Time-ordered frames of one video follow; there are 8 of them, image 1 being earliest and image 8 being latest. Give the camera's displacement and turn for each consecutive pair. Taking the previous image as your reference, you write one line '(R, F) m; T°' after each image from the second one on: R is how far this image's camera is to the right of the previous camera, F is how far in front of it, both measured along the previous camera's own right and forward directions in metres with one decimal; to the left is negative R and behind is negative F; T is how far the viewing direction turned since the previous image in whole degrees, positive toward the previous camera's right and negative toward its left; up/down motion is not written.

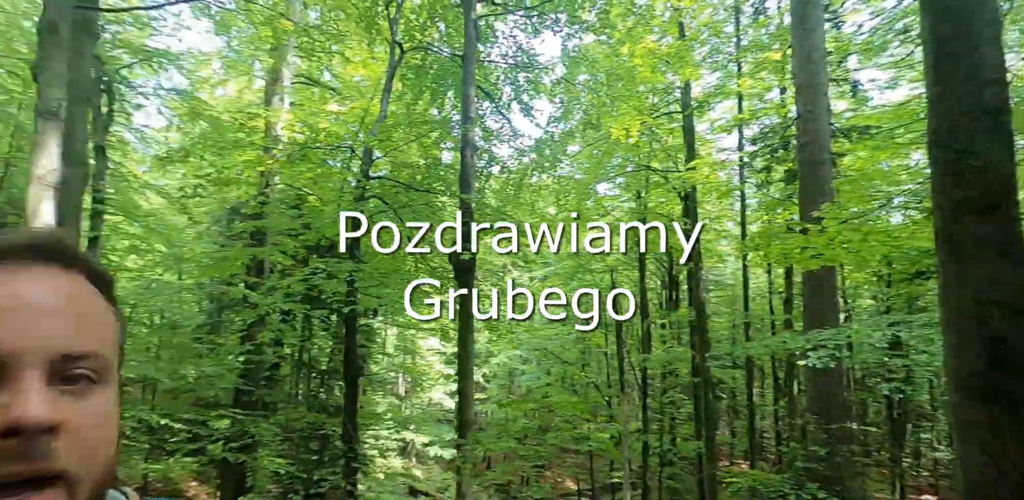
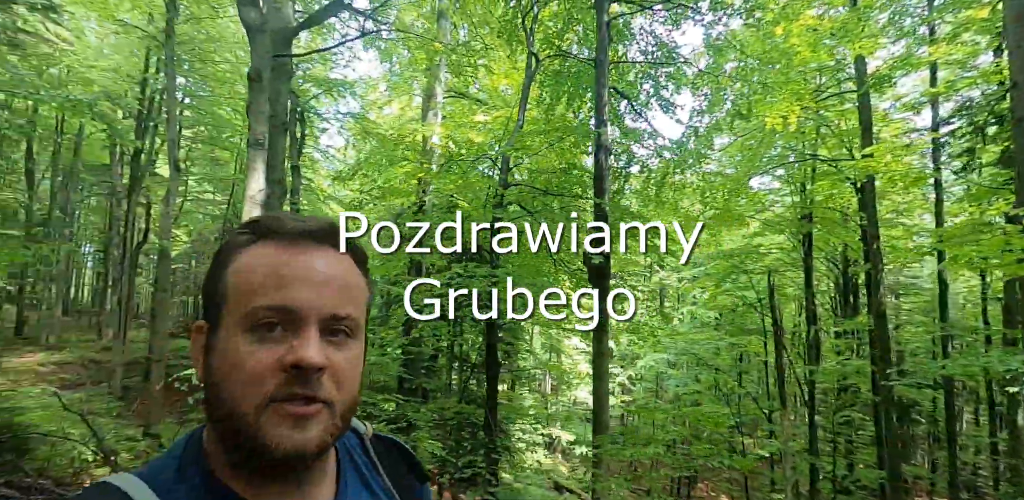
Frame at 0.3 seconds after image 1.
(+0.1, 0.0) m; -16°
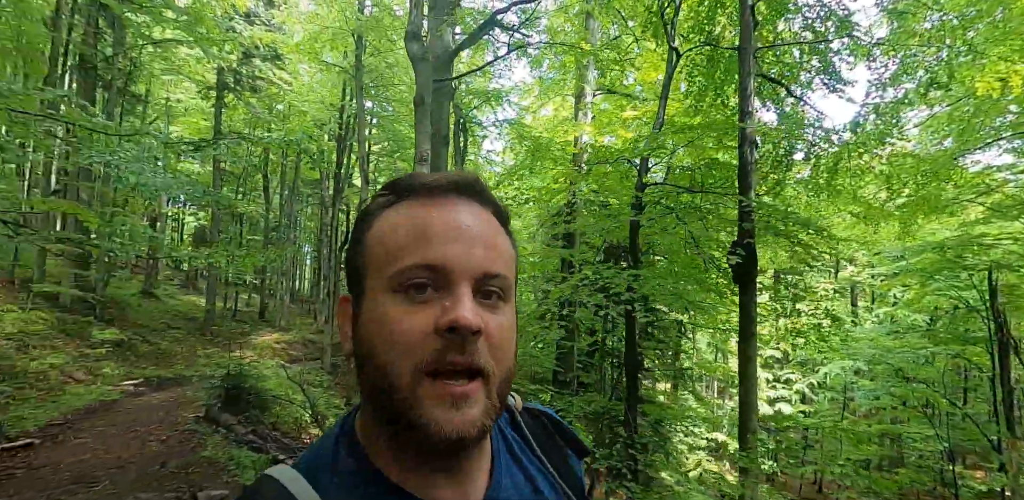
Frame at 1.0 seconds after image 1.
(+0.2, -0.1) m; -18°
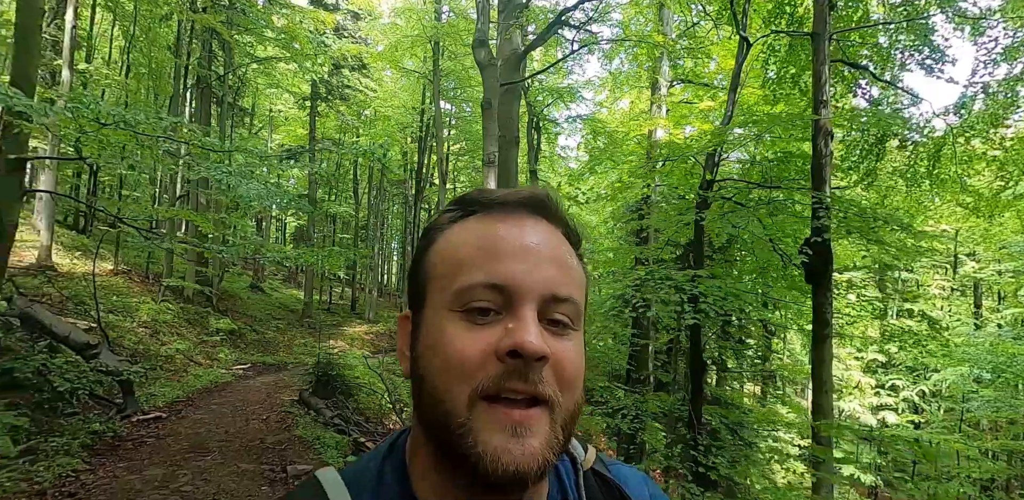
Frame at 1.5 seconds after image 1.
(+0.2, -0.1) m; -9°
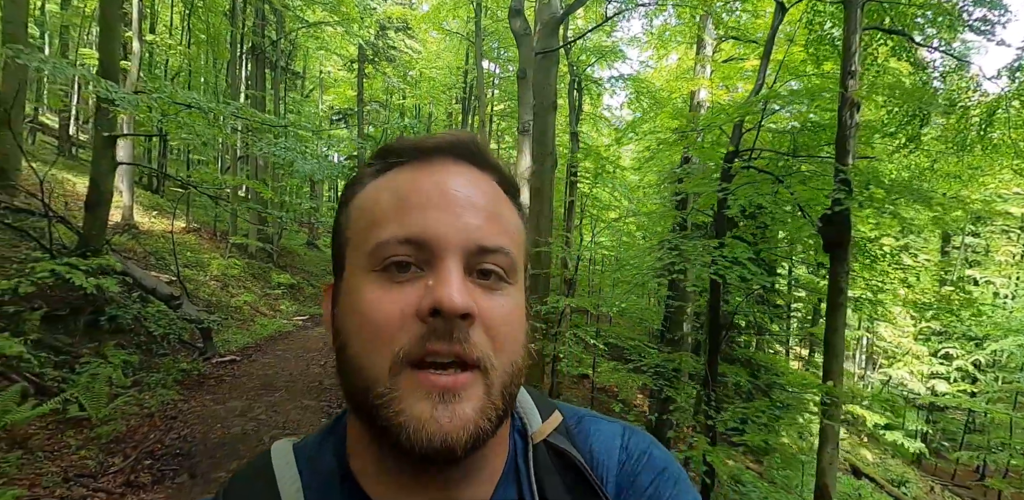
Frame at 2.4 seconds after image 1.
(+0.2, -0.3) m; -5°
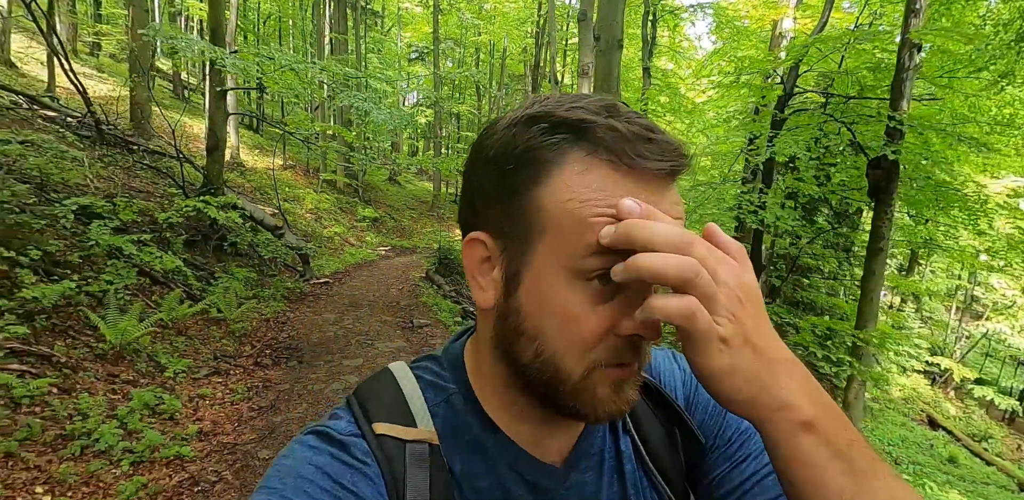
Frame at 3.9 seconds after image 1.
(+0.3, -0.4) m; -9°
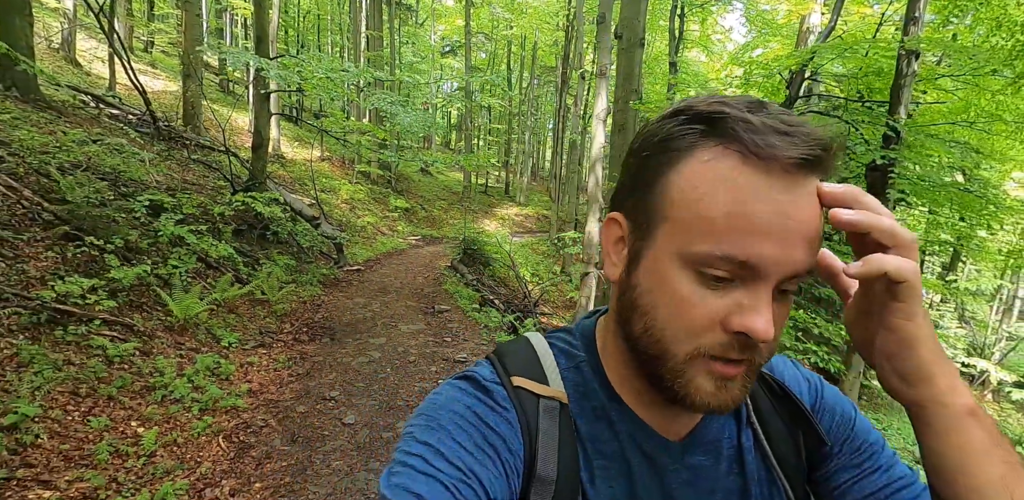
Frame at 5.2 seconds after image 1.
(+0.2, -0.4) m; -4°
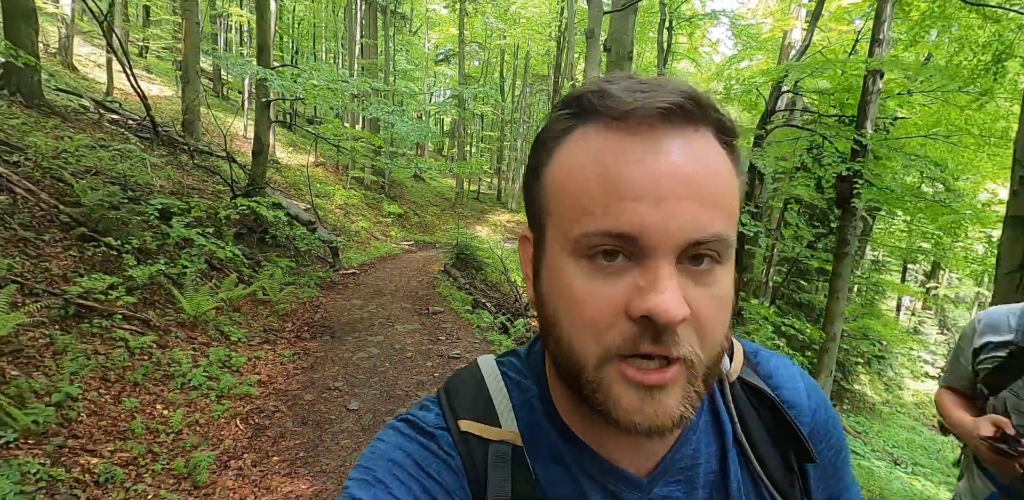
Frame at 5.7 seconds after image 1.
(0.0, -0.2) m; +1°
